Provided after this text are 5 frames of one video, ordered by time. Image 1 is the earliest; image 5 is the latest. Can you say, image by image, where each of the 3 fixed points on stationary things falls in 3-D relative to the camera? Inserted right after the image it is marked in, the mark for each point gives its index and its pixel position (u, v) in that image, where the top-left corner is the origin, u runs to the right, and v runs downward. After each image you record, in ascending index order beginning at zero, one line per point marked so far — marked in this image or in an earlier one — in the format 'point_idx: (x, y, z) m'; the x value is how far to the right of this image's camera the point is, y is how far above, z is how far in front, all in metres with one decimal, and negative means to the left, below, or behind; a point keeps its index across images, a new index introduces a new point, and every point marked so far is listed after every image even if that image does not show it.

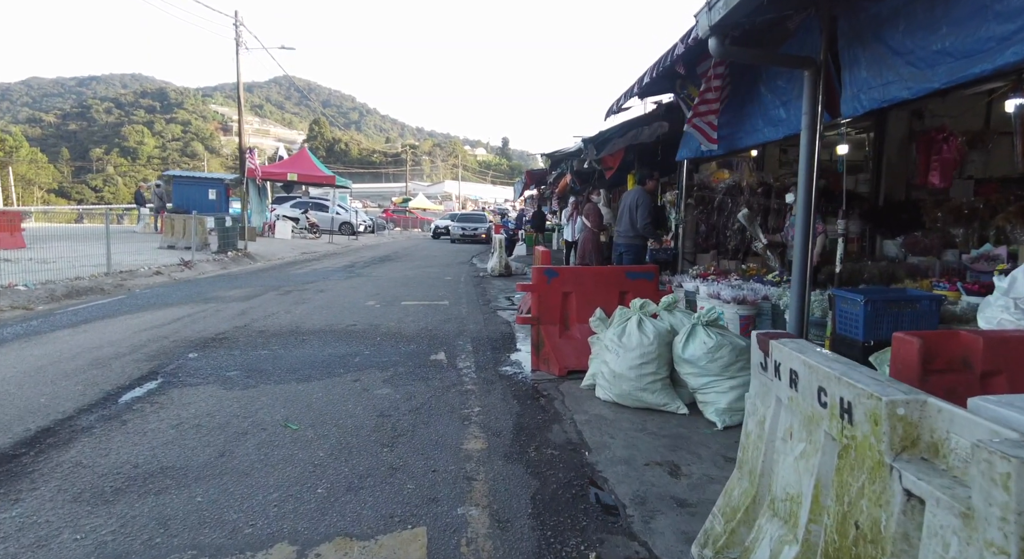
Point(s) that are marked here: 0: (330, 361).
0: (-1.6, -0.7, +5.3) m
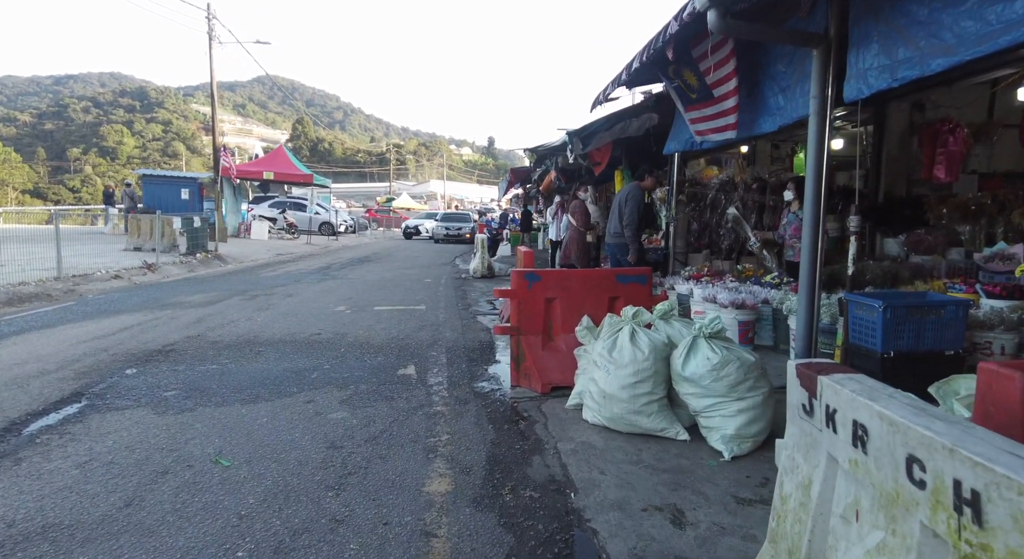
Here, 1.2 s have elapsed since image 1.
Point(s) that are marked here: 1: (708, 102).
0: (-1.8, -0.8, +4.7) m
1: (+2.0, +1.8, +6.3) m
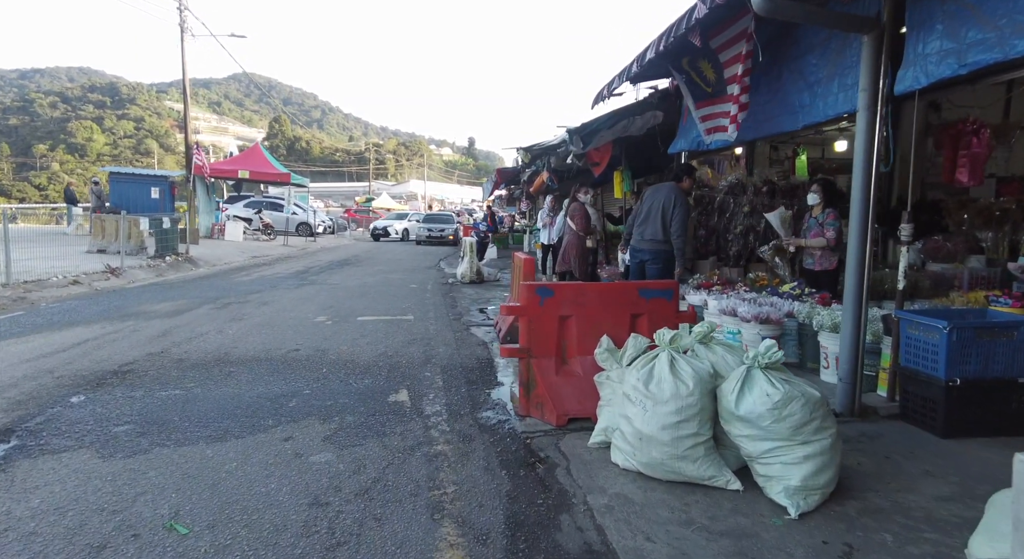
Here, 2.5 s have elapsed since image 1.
0: (-1.7, -0.9, +4.1) m
1: (+2.0, +1.7, +5.9) m
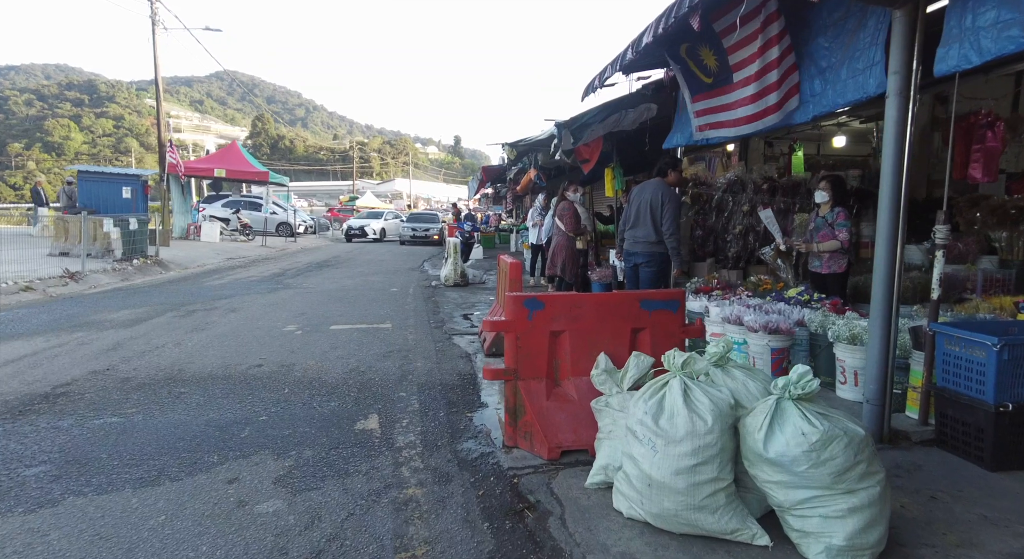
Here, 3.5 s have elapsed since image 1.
0: (-1.8, -0.9, +3.5) m
1: (+1.9, +1.7, +5.4) m
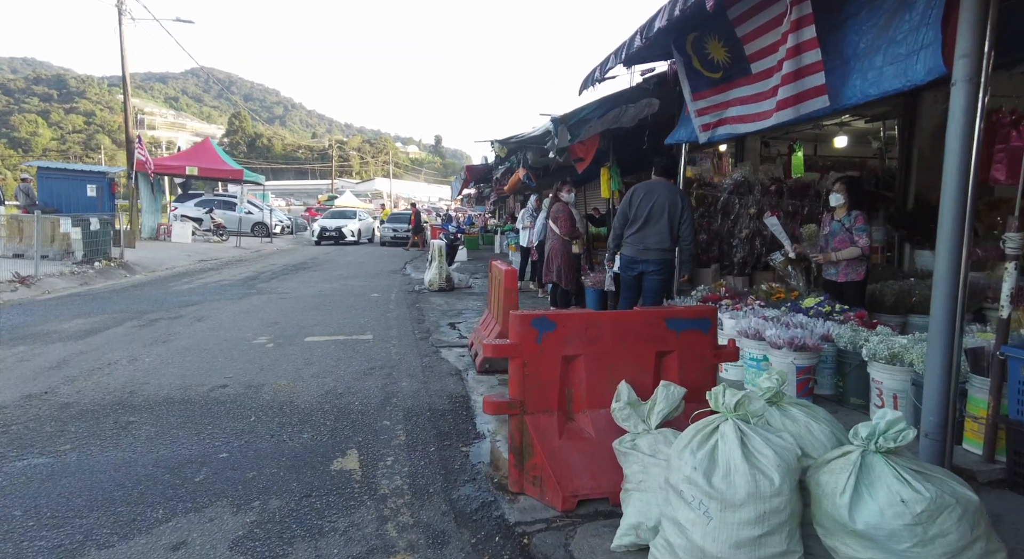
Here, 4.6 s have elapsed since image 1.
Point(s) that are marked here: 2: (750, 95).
0: (-1.8, -1.0, +2.9) m
1: (+1.9, +1.6, +4.9) m
2: (+1.9, +1.5, +4.8) m
